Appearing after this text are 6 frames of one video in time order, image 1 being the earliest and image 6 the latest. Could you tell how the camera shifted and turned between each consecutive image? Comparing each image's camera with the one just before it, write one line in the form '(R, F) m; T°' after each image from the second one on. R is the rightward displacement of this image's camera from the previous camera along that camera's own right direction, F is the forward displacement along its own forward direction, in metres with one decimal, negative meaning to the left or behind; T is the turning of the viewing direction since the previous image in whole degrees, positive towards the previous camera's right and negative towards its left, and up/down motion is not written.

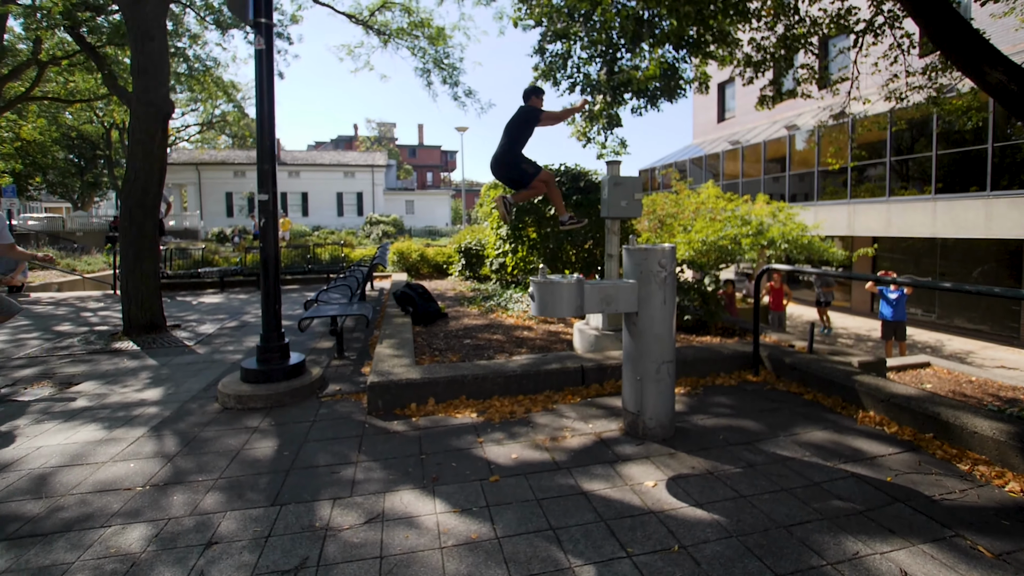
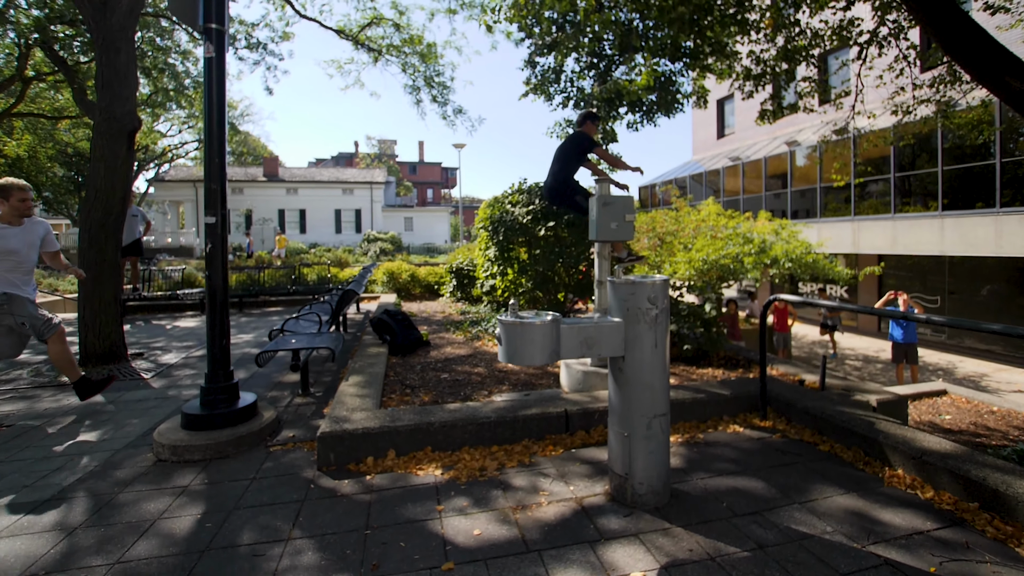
(+0.2, +0.5) m; 0°
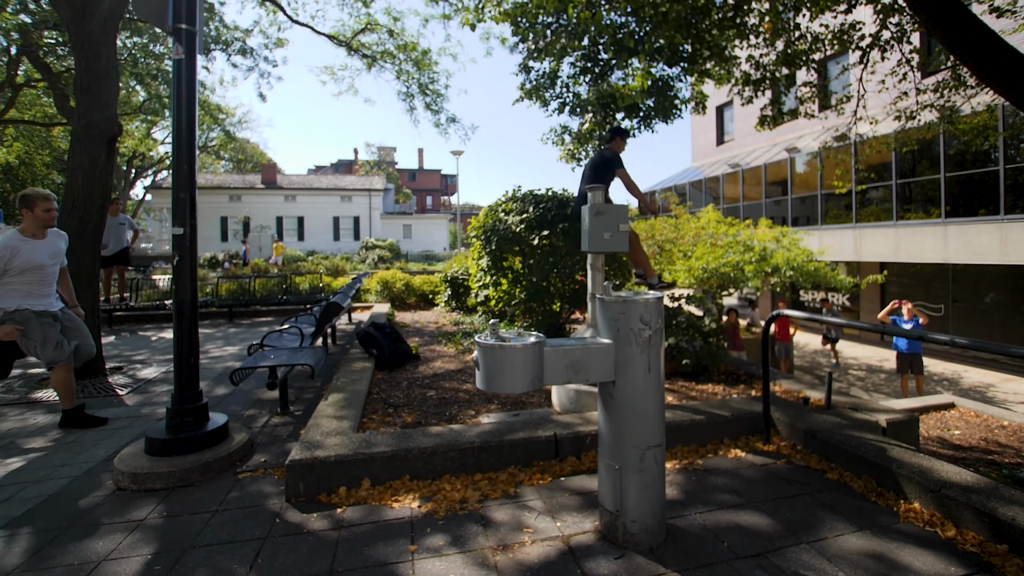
(+0.1, +0.2) m; 0°
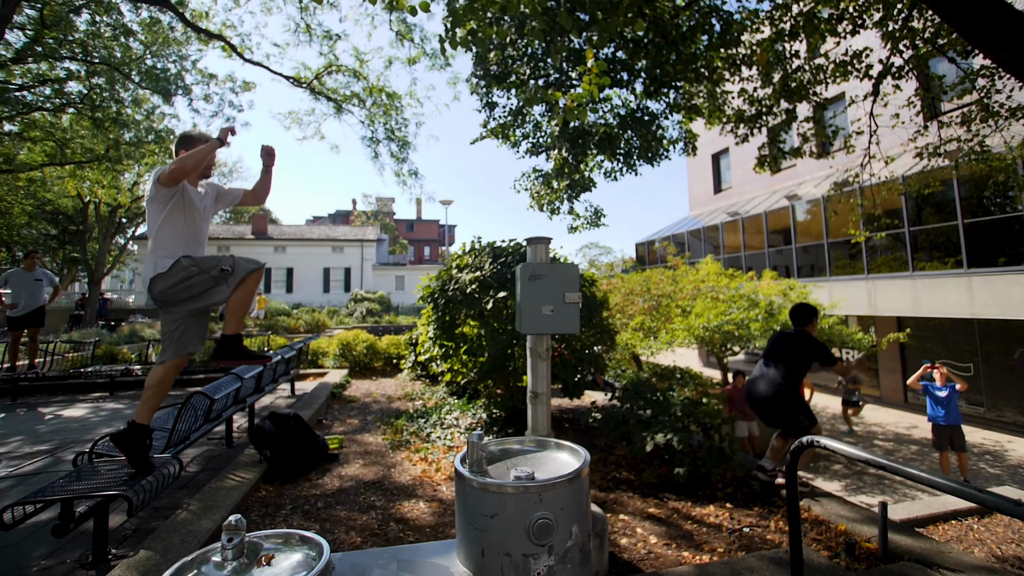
(+0.6, +1.4) m; 0°
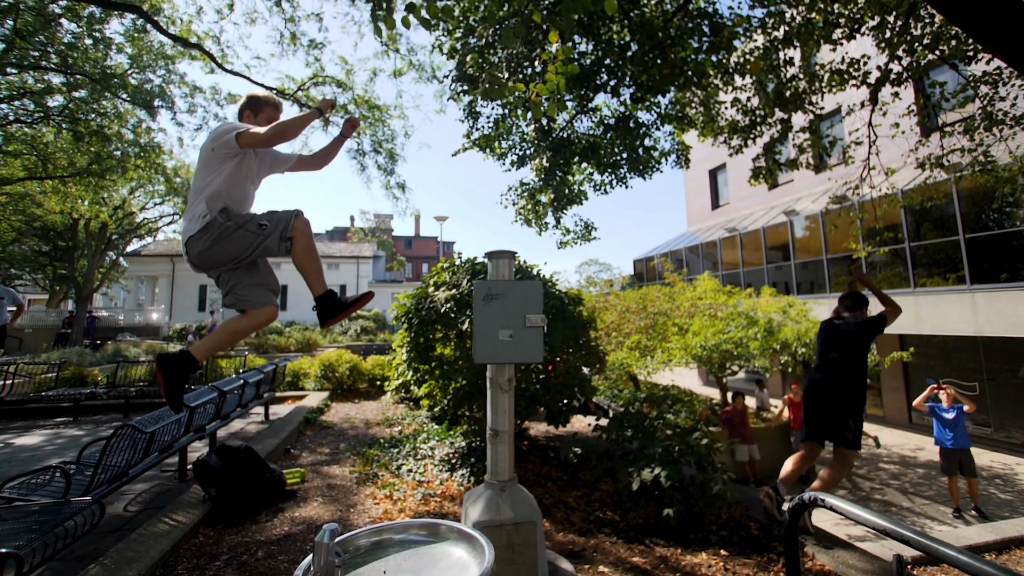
(+0.2, +0.4) m; 0°
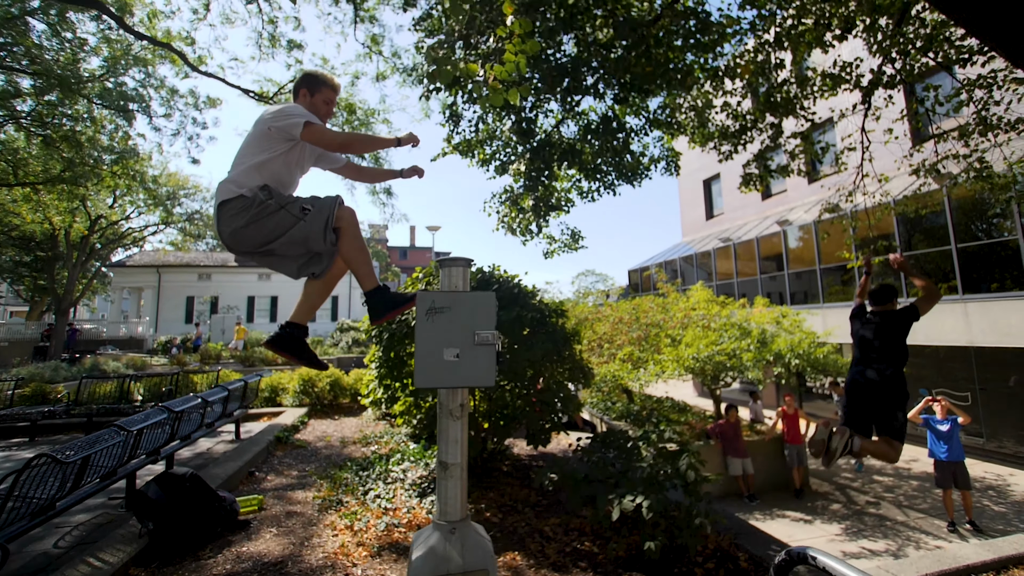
(+0.2, +0.3) m; 0°
